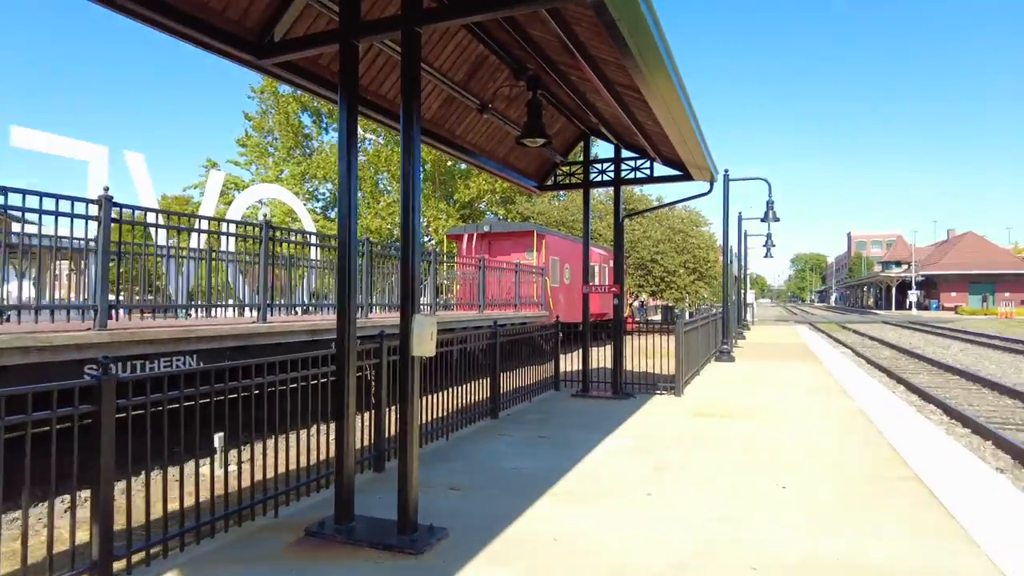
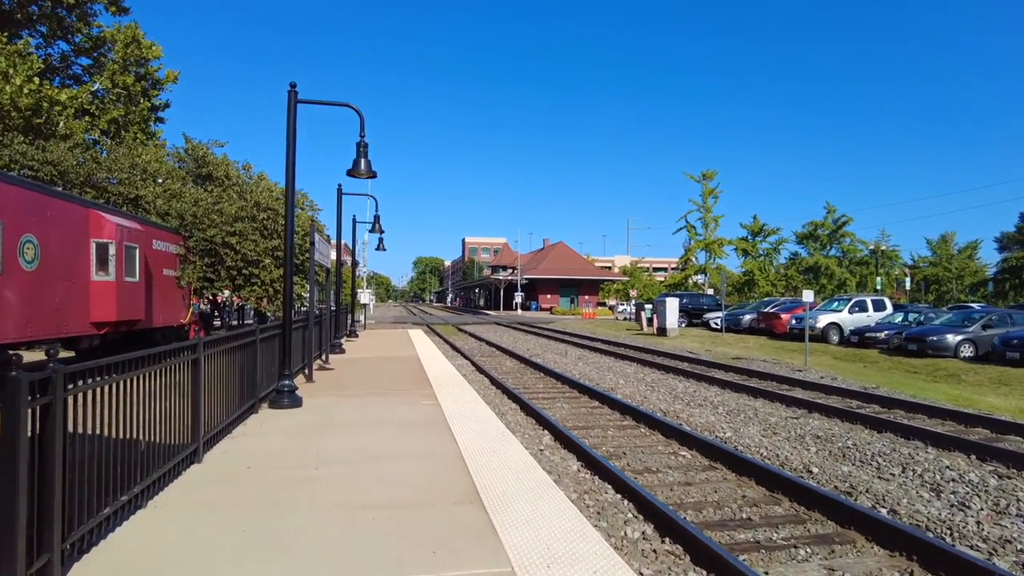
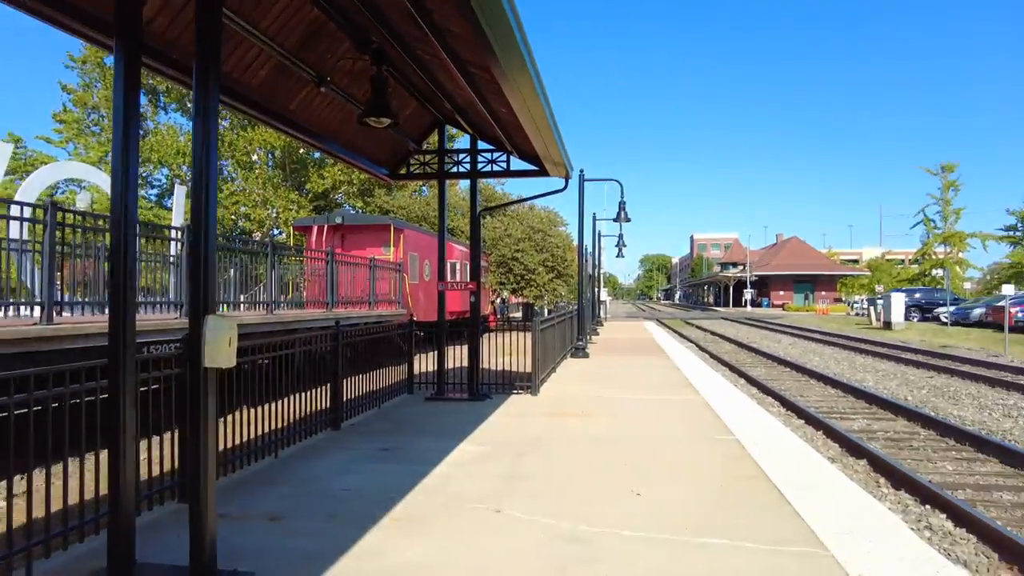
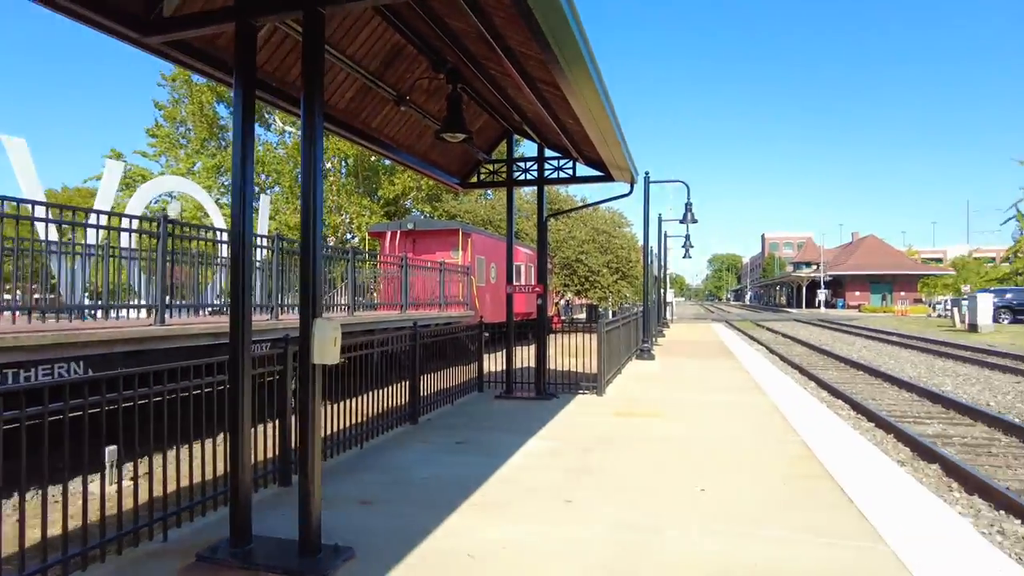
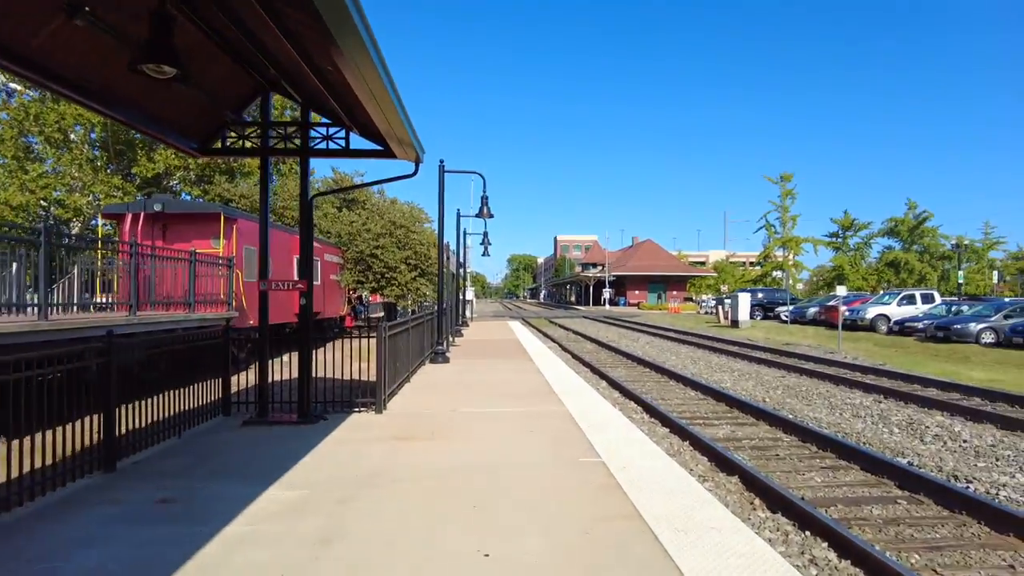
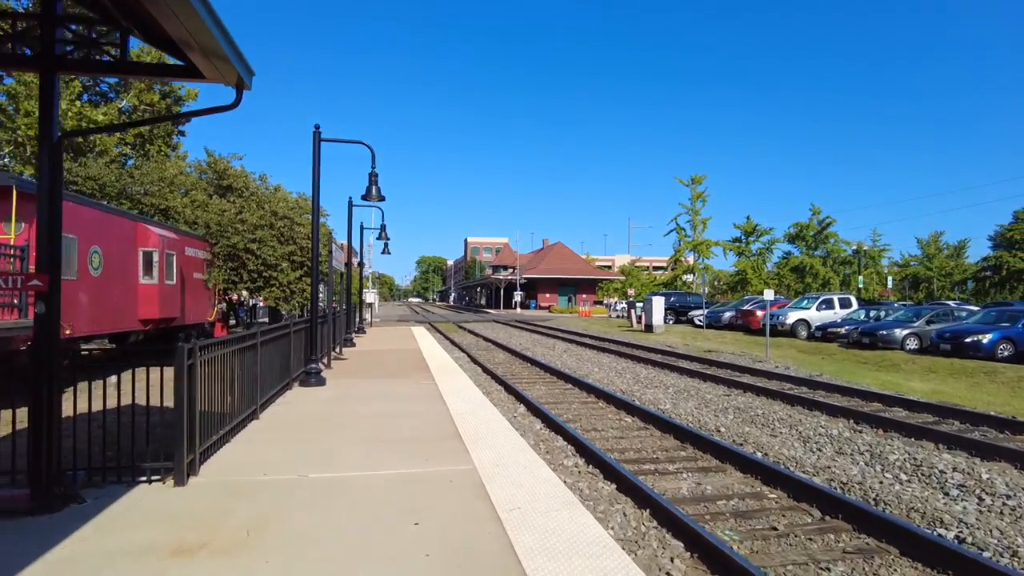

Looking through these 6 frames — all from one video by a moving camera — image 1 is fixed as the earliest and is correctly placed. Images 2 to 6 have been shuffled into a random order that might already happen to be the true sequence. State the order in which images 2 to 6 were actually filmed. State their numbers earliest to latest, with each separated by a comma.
4, 3, 5, 6, 2
